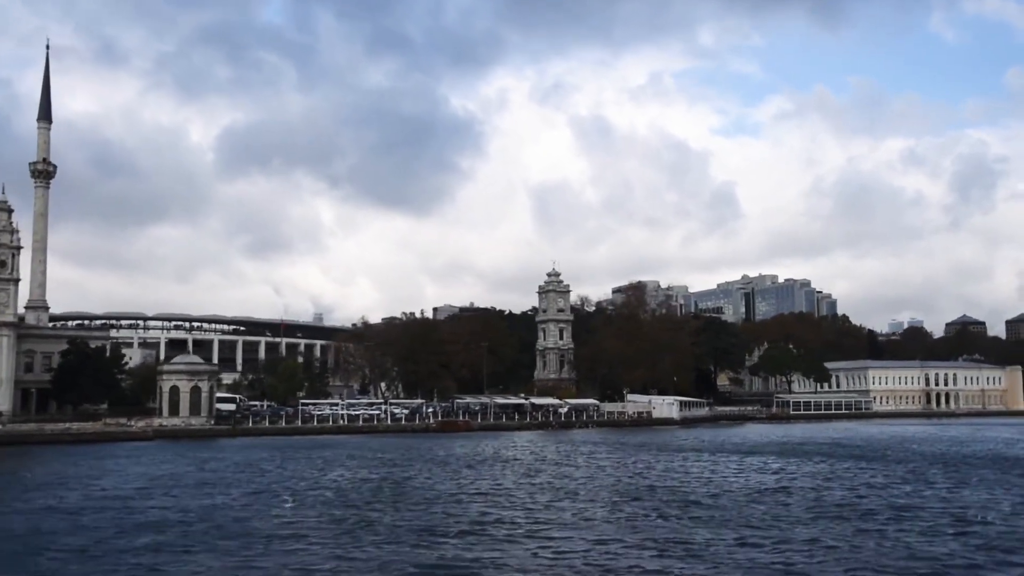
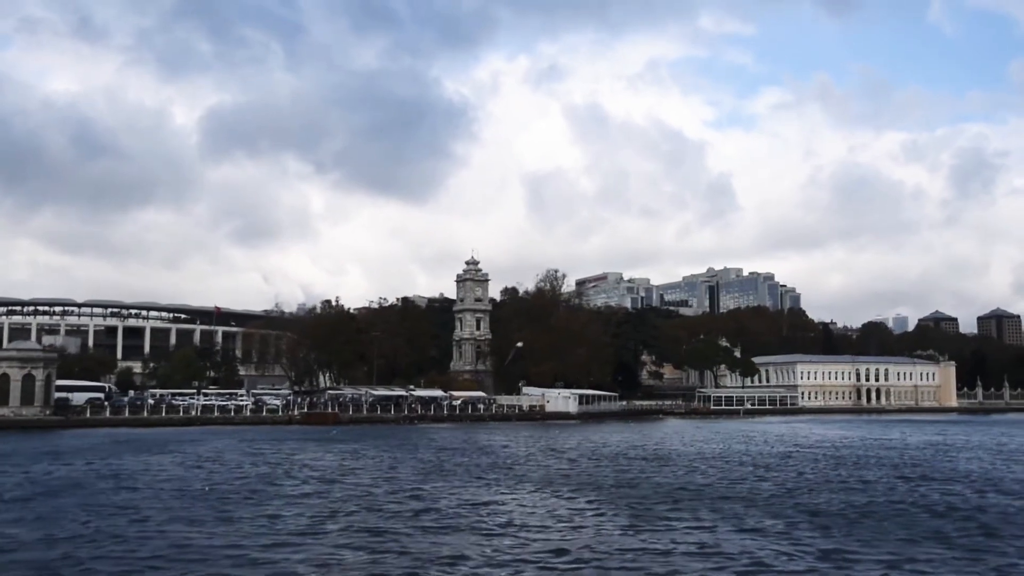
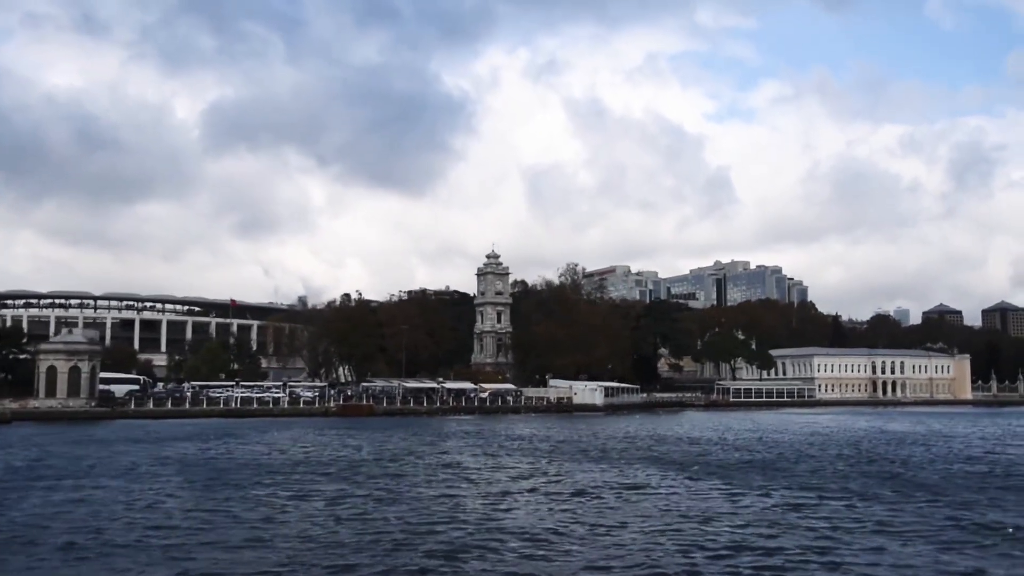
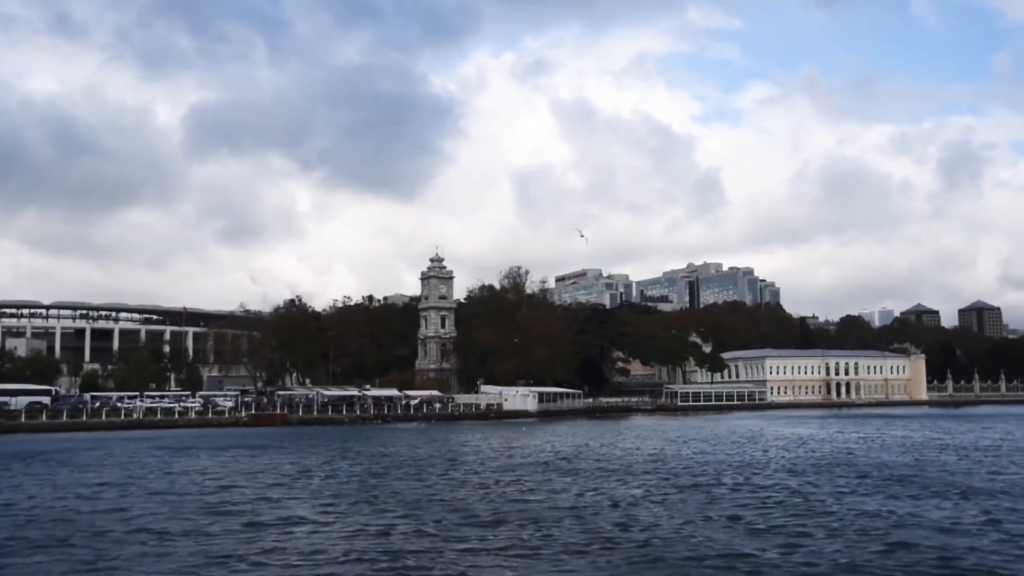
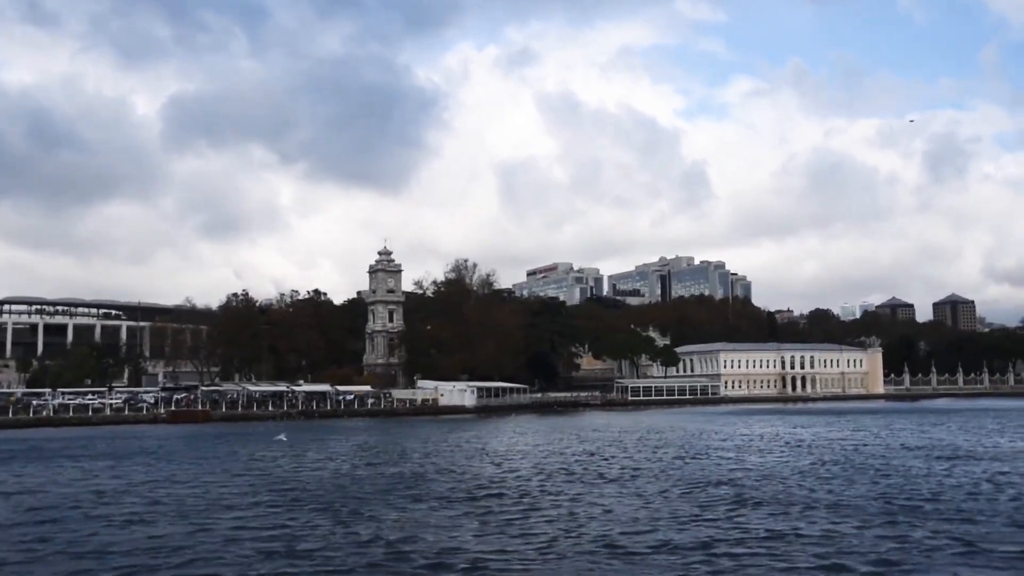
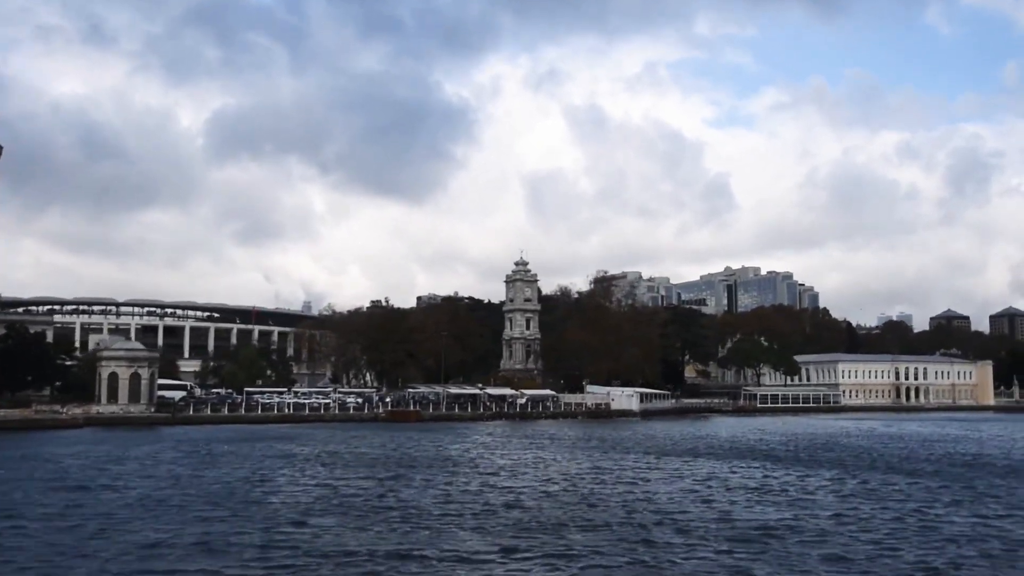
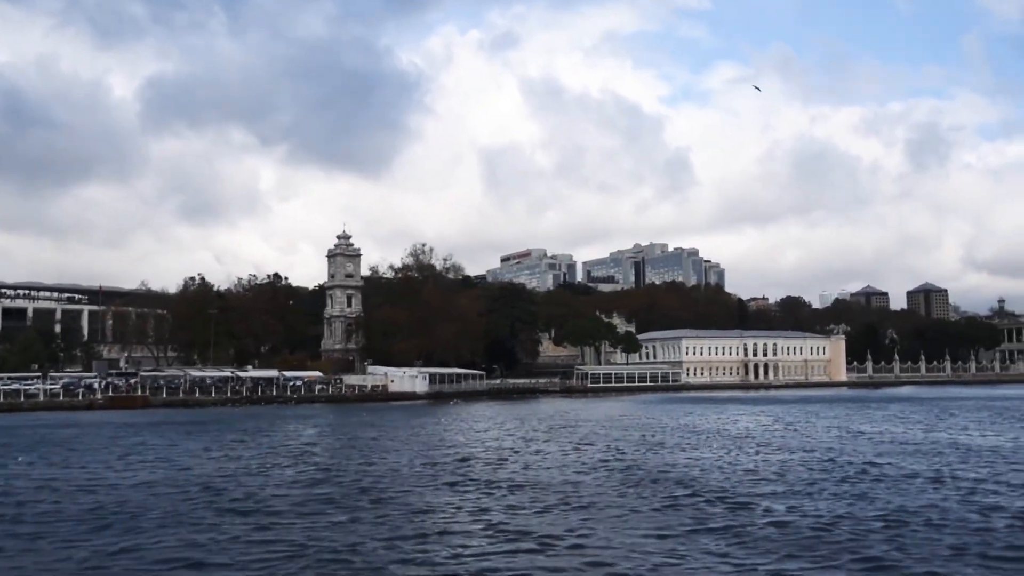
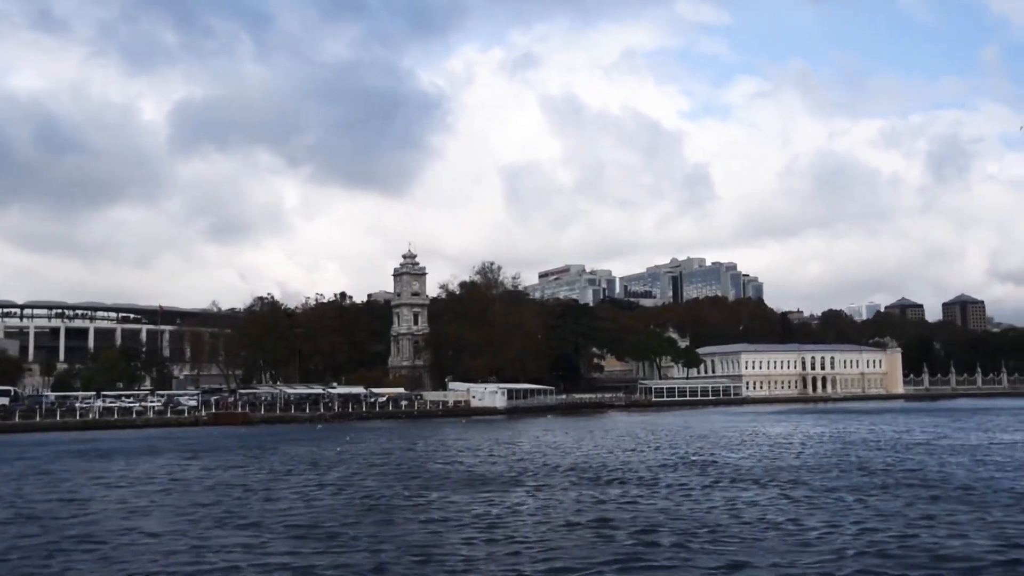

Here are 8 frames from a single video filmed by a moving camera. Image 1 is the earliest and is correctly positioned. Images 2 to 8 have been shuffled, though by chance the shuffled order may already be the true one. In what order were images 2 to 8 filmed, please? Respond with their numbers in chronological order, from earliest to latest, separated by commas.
6, 3, 2, 4, 8, 5, 7
